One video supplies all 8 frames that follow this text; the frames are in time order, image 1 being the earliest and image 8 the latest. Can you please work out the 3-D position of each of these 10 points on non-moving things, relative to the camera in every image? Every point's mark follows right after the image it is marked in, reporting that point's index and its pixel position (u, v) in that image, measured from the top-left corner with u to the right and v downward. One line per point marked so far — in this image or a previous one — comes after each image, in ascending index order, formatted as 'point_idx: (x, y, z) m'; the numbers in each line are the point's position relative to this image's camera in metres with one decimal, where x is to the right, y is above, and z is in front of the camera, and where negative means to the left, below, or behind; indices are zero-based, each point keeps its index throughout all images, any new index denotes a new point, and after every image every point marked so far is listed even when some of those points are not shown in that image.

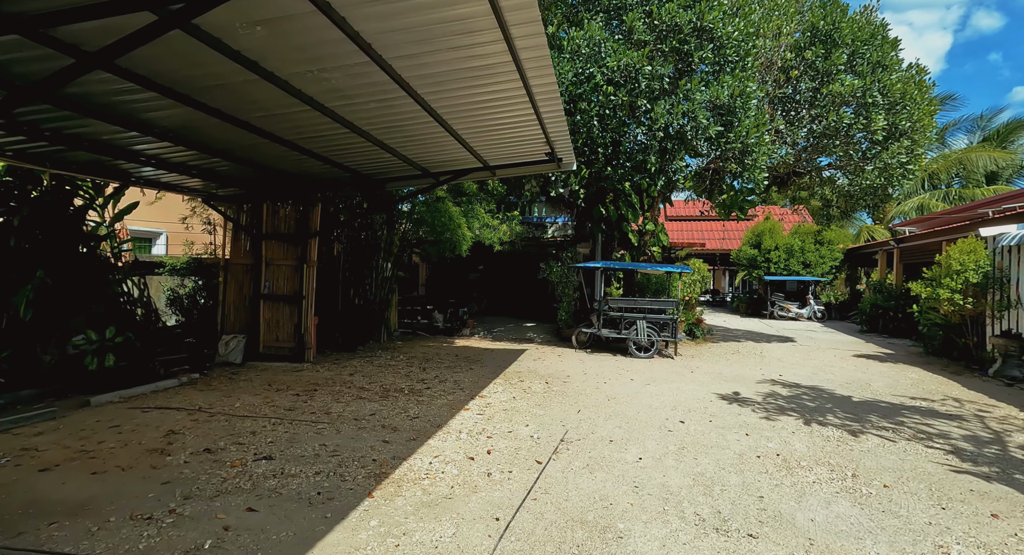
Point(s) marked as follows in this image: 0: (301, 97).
0: (-1.9, +1.6, +4.2) m
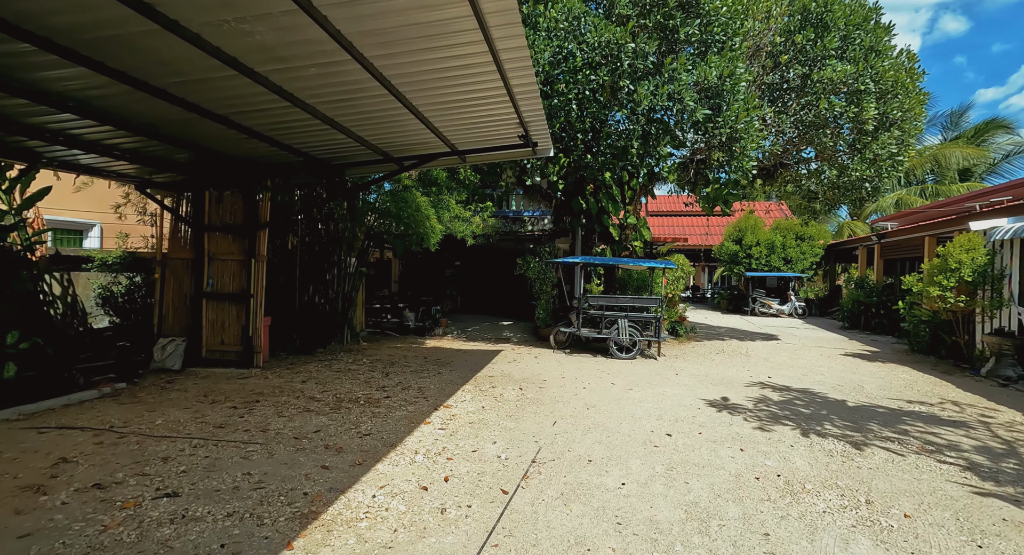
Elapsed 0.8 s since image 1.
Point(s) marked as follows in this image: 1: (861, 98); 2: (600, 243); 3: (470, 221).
0: (-2.1, +1.6, +3.5) m
1: (+5.7, +2.9, +7.7) m
2: (+2.0, +0.8, +10.9) m
3: (-0.8, +1.3, +9.0) m
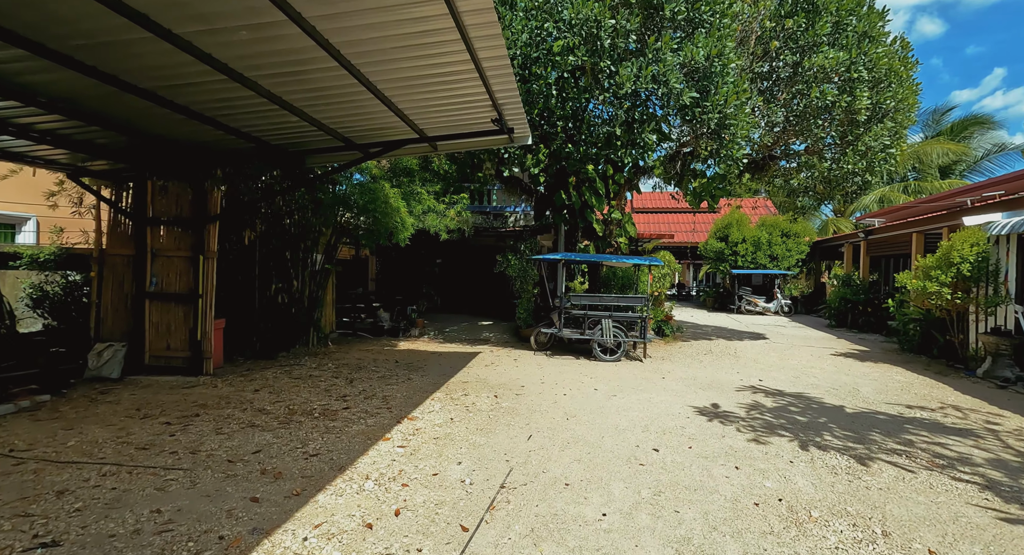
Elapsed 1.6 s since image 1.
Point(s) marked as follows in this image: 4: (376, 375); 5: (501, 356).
0: (-2.4, +1.6, +3.0) m
1: (+5.3, +3.0, +7.4) m
2: (+1.6, +0.8, +10.5) m
3: (-1.2, +1.3, +8.4) m
4: (-1.9, -1.3, +6.5) m
5: (-0.2, -1.4, +8.2) m
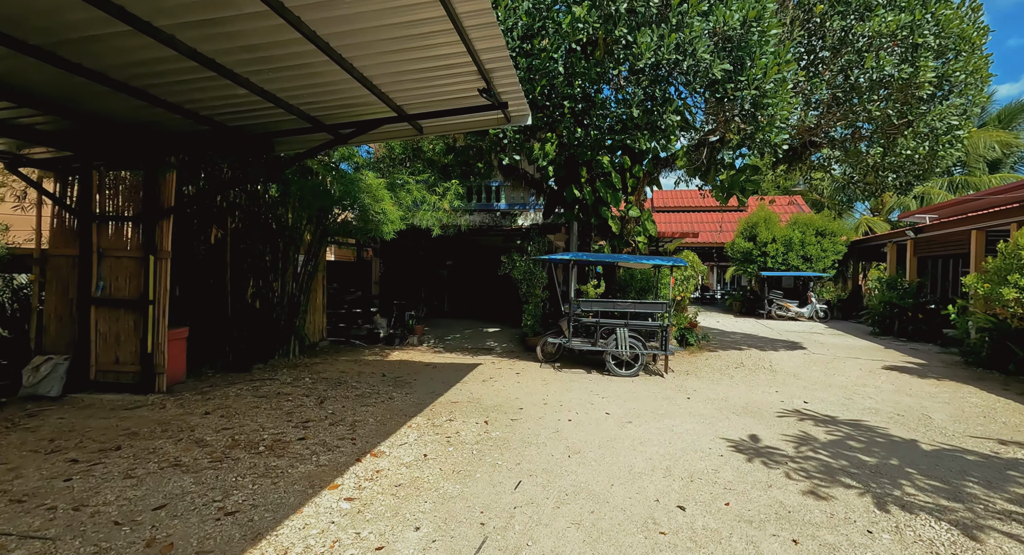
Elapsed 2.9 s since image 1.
0: (-2.5, +1.6, +2.2) m
1: (+5.3, +2.9, +6.3) m
2: (+1.7, +0.8, +9.5) m
3: (-1.1, +1.2, +7.6) m
4: (-1.9, -1.4, +5.6) m
5: (-0.2, -1.4, +7.3) m
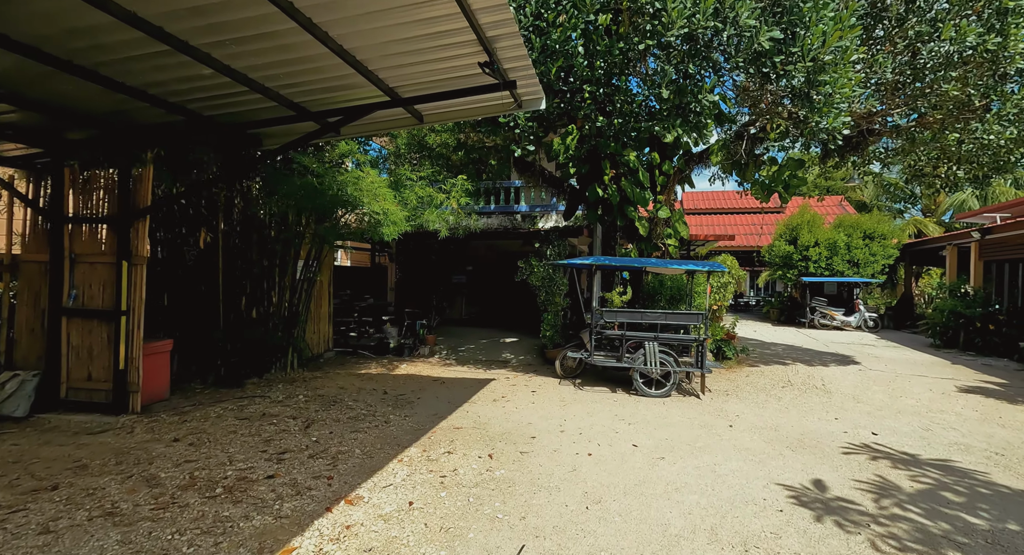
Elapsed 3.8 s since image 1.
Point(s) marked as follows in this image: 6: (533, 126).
0: (-2.6, +1.6, +1.6) m
1: (+5.5, +2.8, +5.3) m
2: (+2.1, +0.7, +8.7) m
3: (-0.9, +1.1, +7.0) m
4: (-1.7, -1.5, +5.0) m
5: (+0.1, -1.5, +6.6) m
6: (+0.4, +2.0, +6.5) m
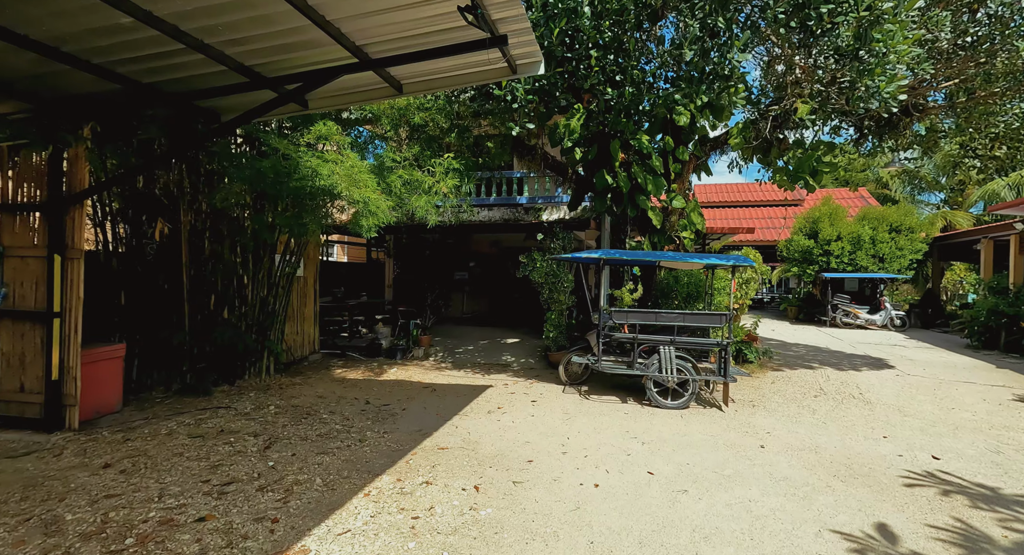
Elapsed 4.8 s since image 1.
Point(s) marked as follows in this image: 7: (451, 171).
0: (-2.7, +1.6, +1.0) m
1: (+5.4, +2.9, +4.5) m
2: (+2.1, +0.7, +8.0) m
3: (-0.9, +1.2, +6.3) m
4: (-1.8, -1.4, +4.4) m
5: (0.0, -1.5, +5.9) m
6: (+0.3, +2.0, +5.8) m
7: (-0.8, +1.4, +6.4) m
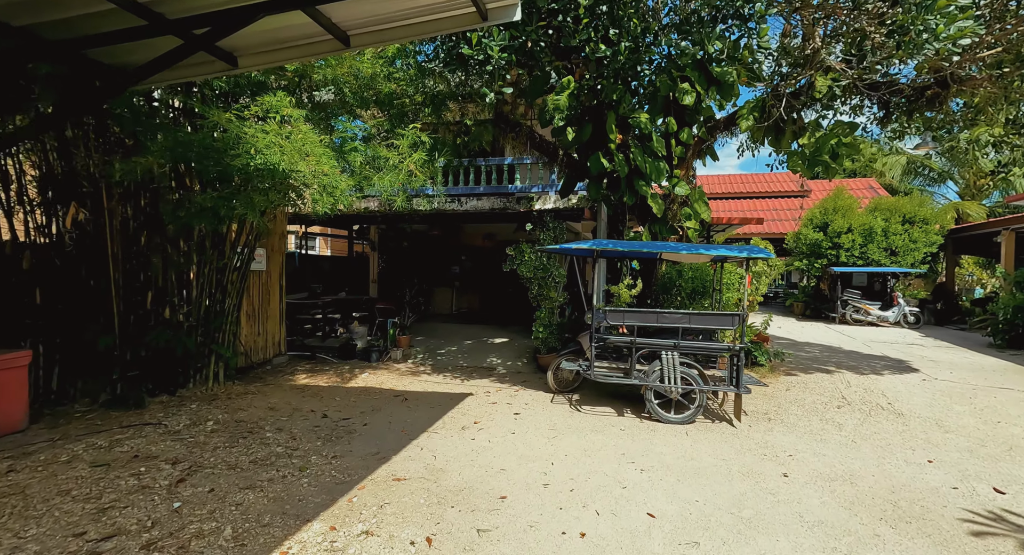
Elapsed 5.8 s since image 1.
0: (-2.9, +1.6, +0.2) m
1: (+5.2, +2.9, +3.8) m
2: (+1.9, +0.8, +7.3) m
3: (-1.1, +1.3, +5.5) m
4: (-2.0, -1.4, +3.7) m
5: (-0.2, -1.4, +5.2) m
6: (+0.1, +2.1, +5.1) m
7: (-1.0, +1.5, +5.6) m
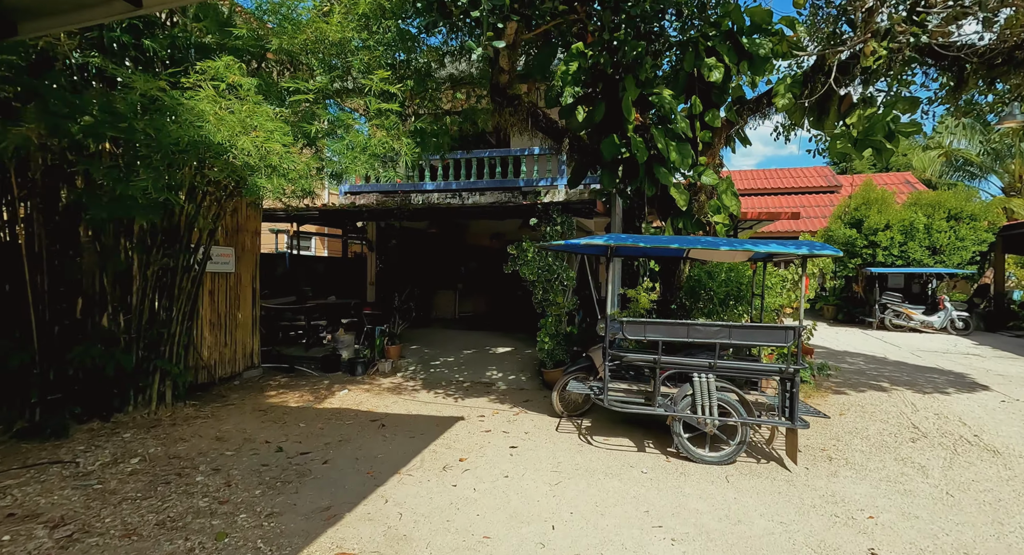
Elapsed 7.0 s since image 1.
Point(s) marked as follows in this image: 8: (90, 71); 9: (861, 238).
0: (-3.1, +1.6, -0.6) m
1: (+5.1, +2.9, +2.8) m
2: (+1.9, +0.8, +6.3) m
3: (-1.2, +1.2, +4.7) m
4: (-2.1, -1.4, +2.8) m
5: (-0.2, -1.4, +4.3) m
6: (+0.1, +2.1, +4.2) m
7: (-1.0, +1.5, +4.8) m
8: (-3.3, +1.6, +3.8) m
9: (+9.2, +1.1, +12.6) m
